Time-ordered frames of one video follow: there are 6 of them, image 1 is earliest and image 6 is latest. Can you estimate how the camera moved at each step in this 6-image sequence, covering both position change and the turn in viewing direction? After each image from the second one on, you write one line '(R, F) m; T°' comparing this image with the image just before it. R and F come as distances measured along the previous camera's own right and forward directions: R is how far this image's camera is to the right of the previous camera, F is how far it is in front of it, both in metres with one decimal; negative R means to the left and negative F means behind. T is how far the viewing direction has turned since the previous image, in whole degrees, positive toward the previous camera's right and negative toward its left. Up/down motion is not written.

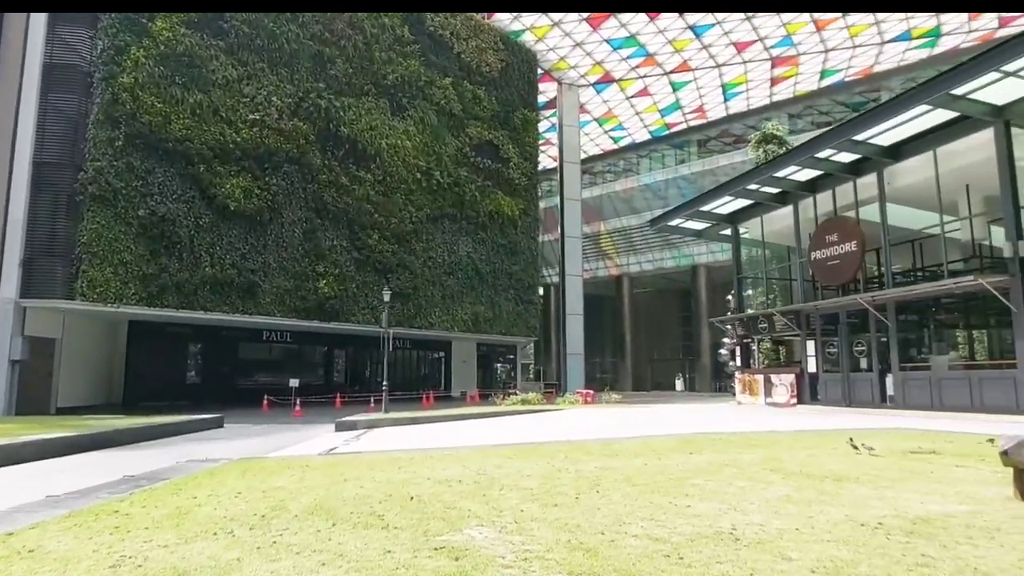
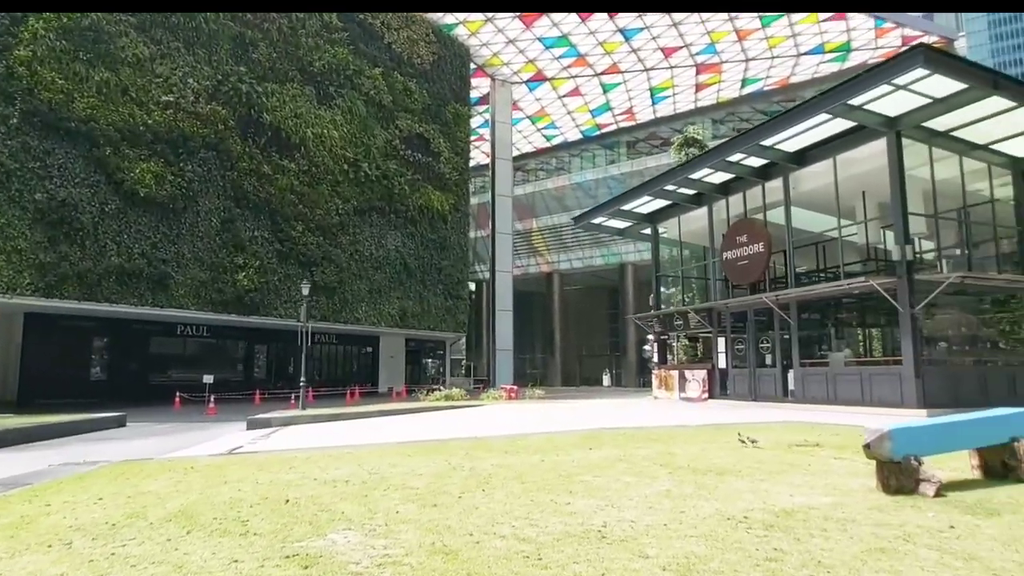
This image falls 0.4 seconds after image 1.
(+0.4, +0.1) m; +6°
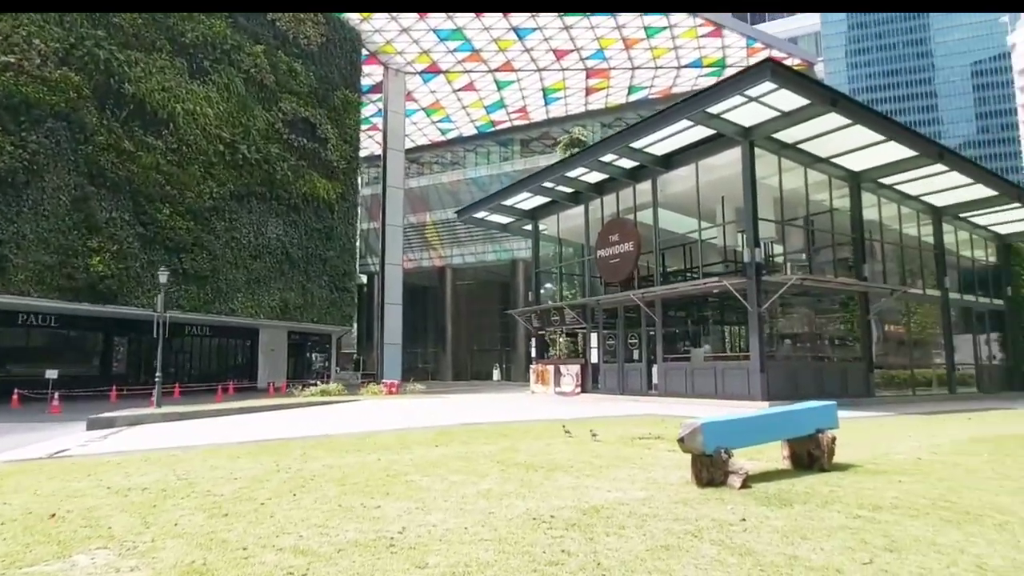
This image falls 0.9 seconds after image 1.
(+0.6, +0.3) m; +10°
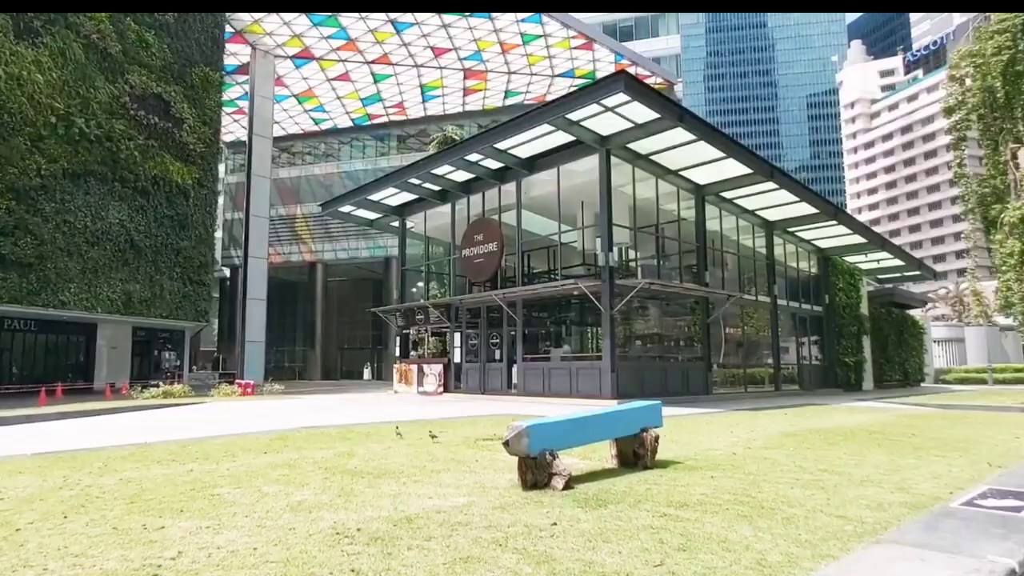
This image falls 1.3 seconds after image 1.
(+0.4, +0.2) m; +11°
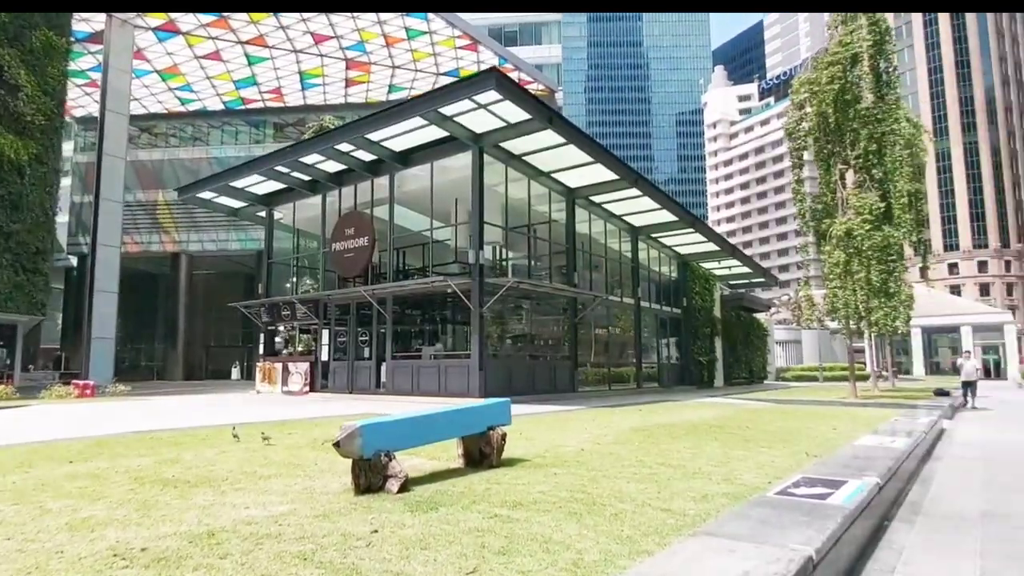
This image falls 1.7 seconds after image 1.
(+0.3, +0.2) m; +11°
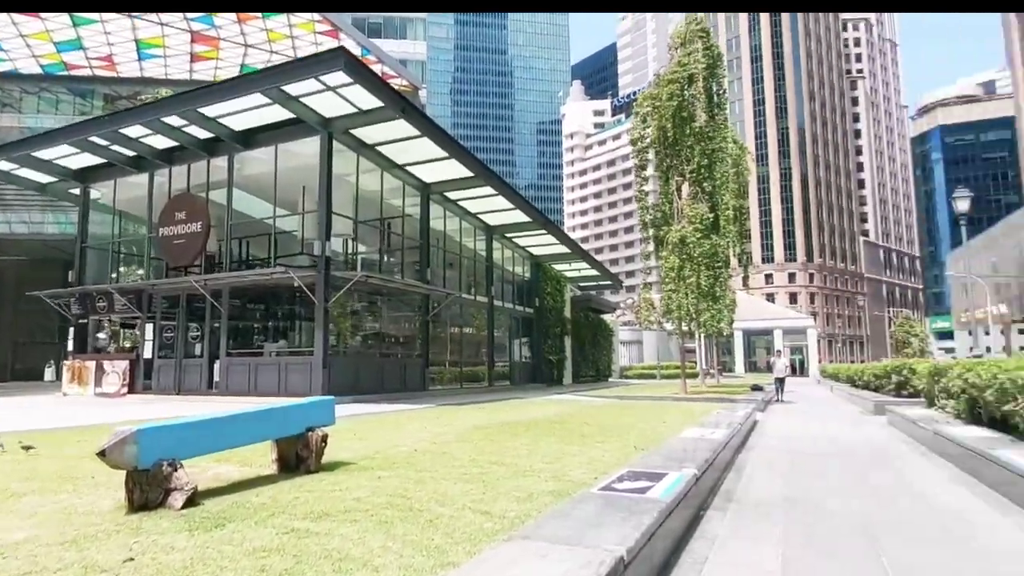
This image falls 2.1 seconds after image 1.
(+0.3, +0.3) m; +13°
